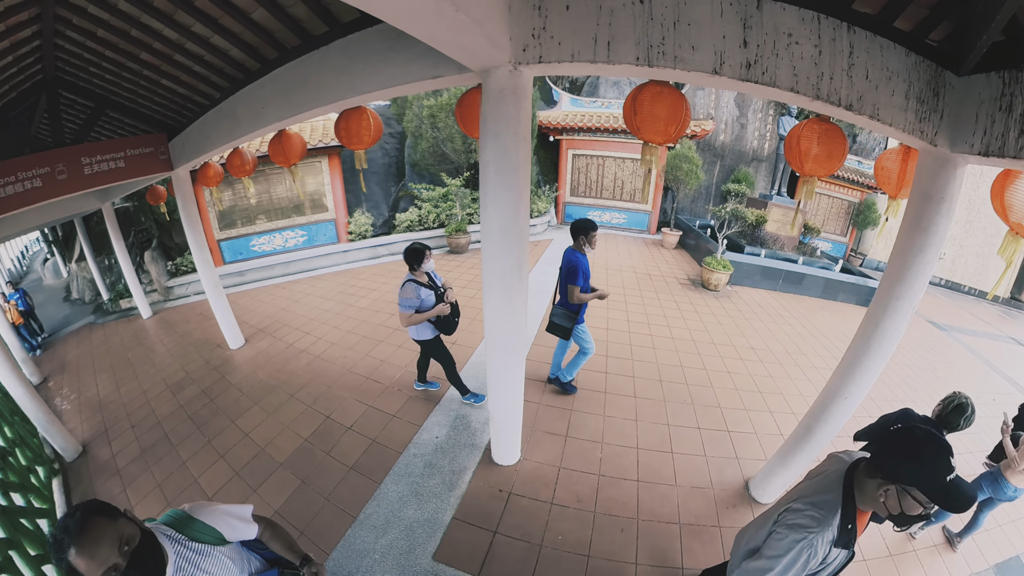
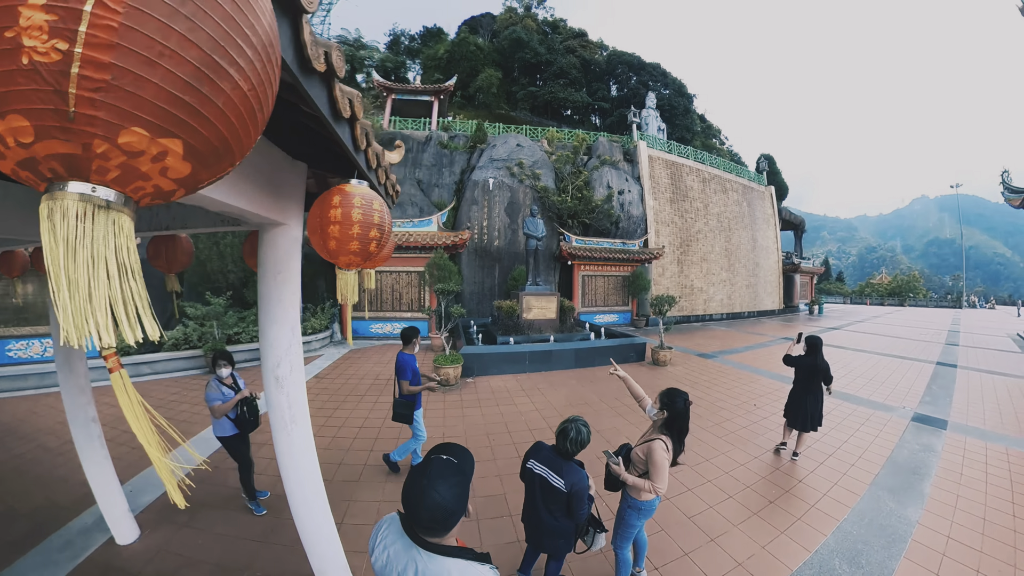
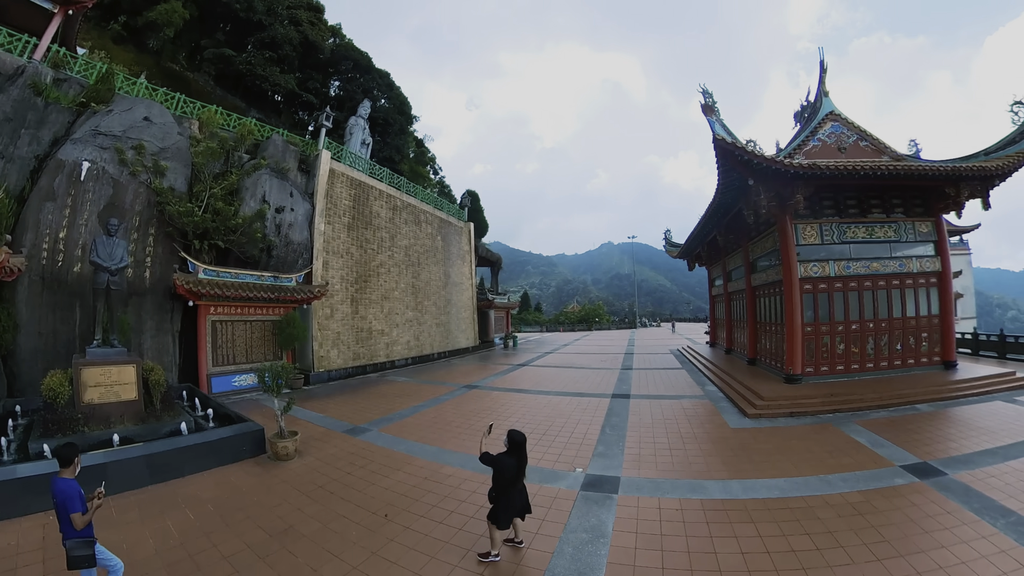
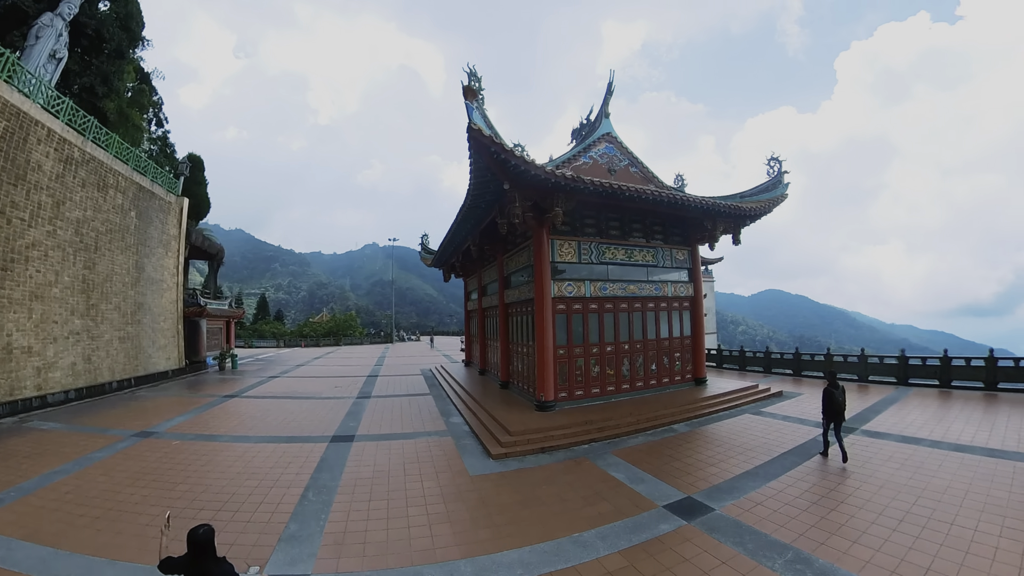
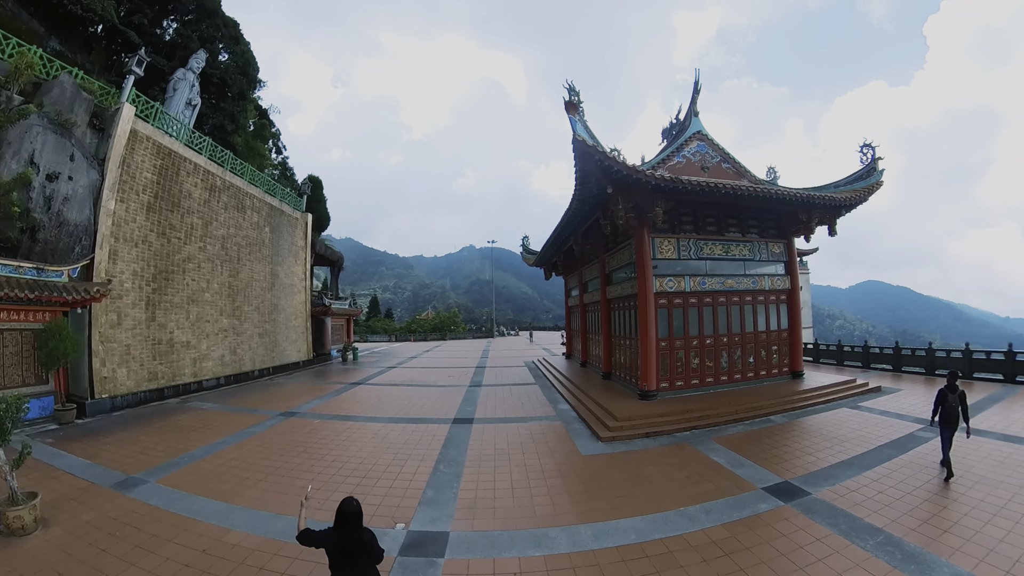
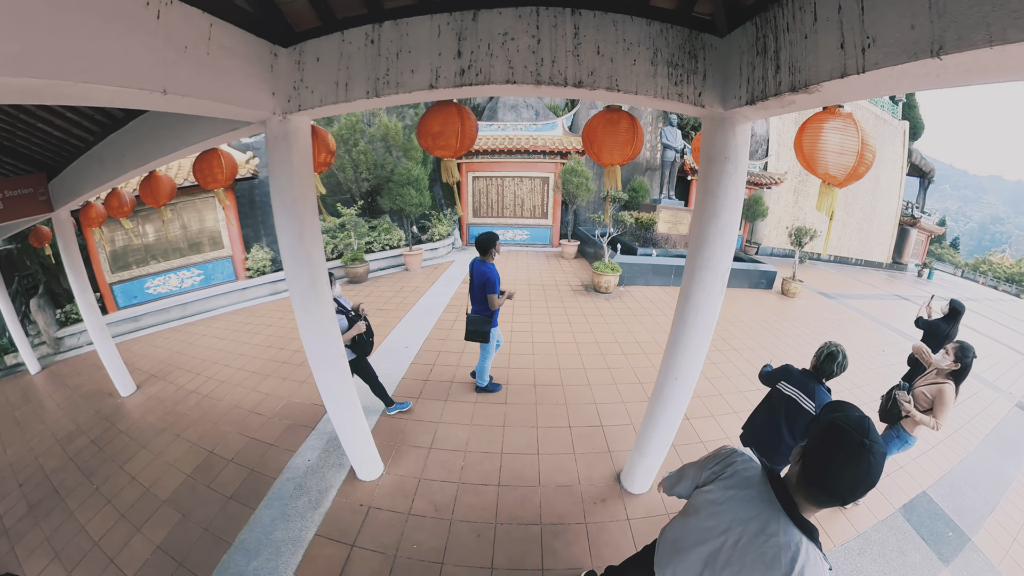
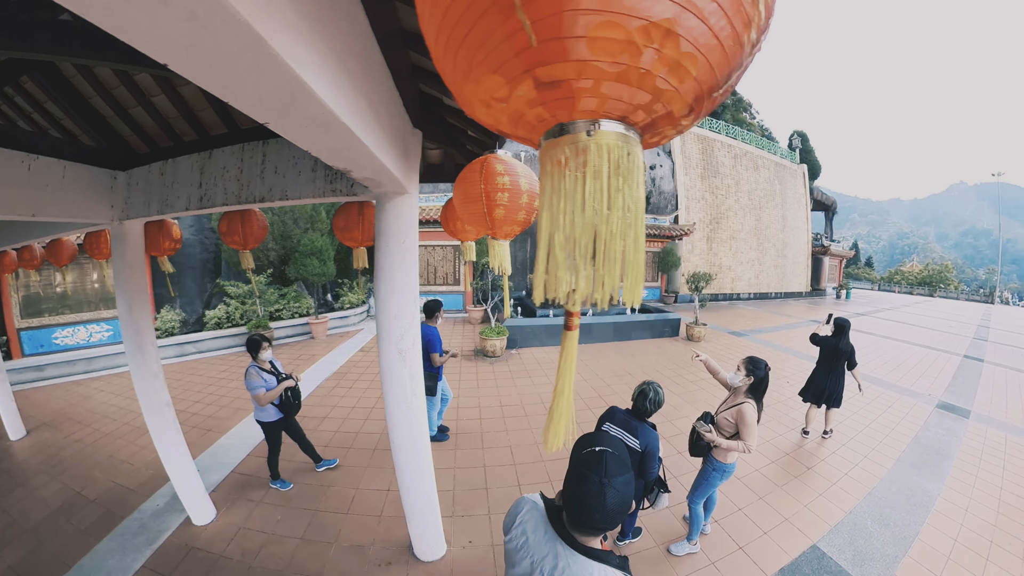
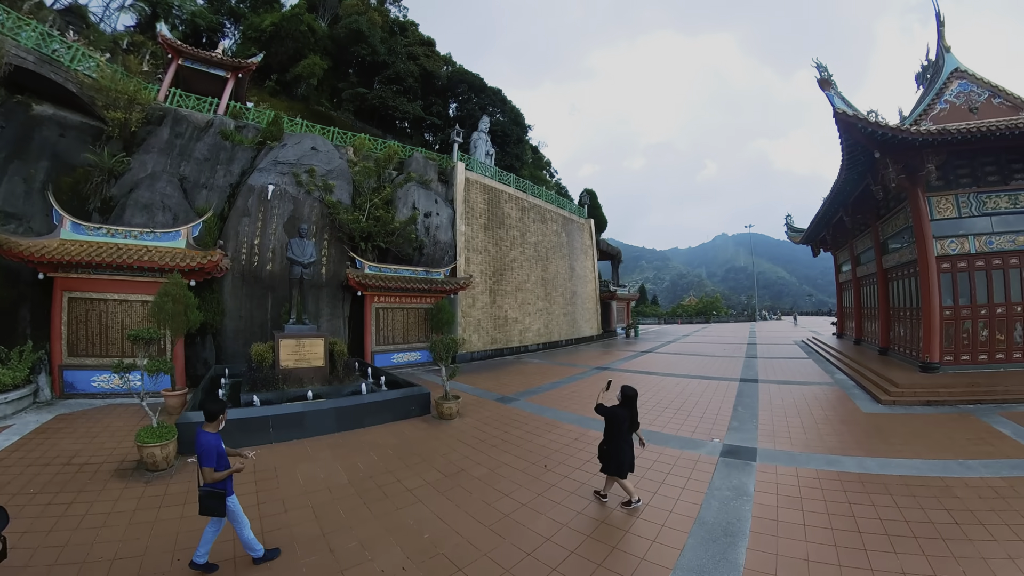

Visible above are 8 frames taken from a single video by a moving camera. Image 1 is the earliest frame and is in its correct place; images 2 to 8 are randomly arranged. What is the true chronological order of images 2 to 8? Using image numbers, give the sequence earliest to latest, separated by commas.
6, 7, 2, 8, 3, 5, 4
